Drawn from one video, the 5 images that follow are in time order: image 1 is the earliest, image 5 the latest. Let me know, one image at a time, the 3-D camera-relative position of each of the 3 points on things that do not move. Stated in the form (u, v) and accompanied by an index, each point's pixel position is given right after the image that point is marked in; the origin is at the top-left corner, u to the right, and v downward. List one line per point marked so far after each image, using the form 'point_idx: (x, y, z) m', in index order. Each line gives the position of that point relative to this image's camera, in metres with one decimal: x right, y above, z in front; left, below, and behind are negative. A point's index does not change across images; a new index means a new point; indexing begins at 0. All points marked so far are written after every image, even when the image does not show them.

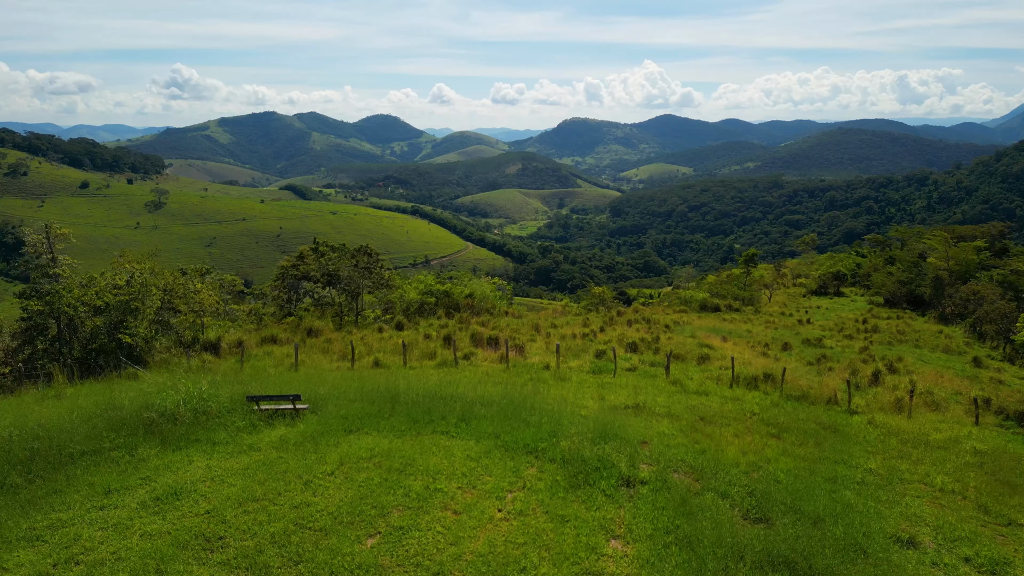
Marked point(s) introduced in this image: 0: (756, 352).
0: (+4.9, -1.3, +12.7) m
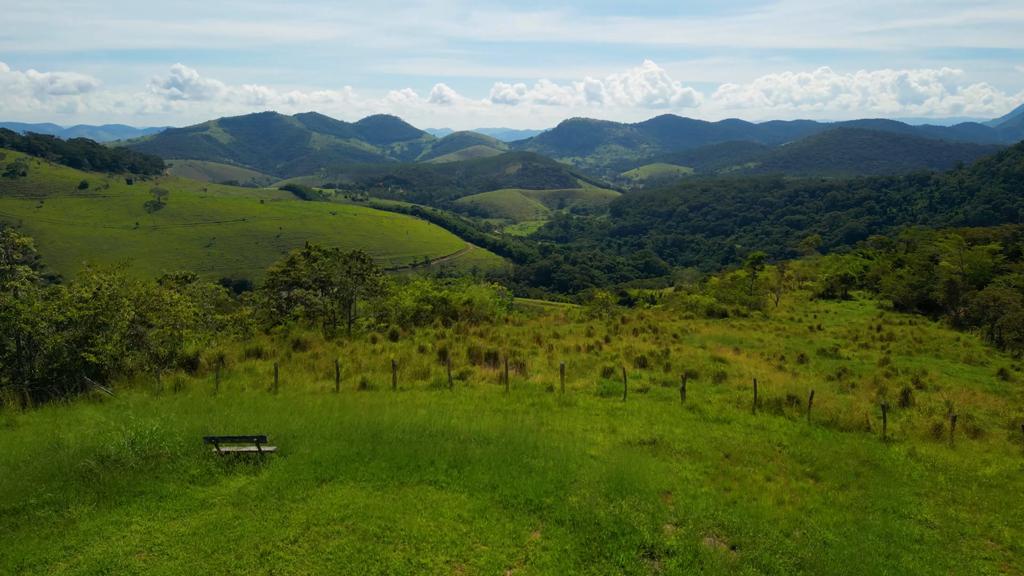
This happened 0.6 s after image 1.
0: (+4.9, -1.5, +11.9) m
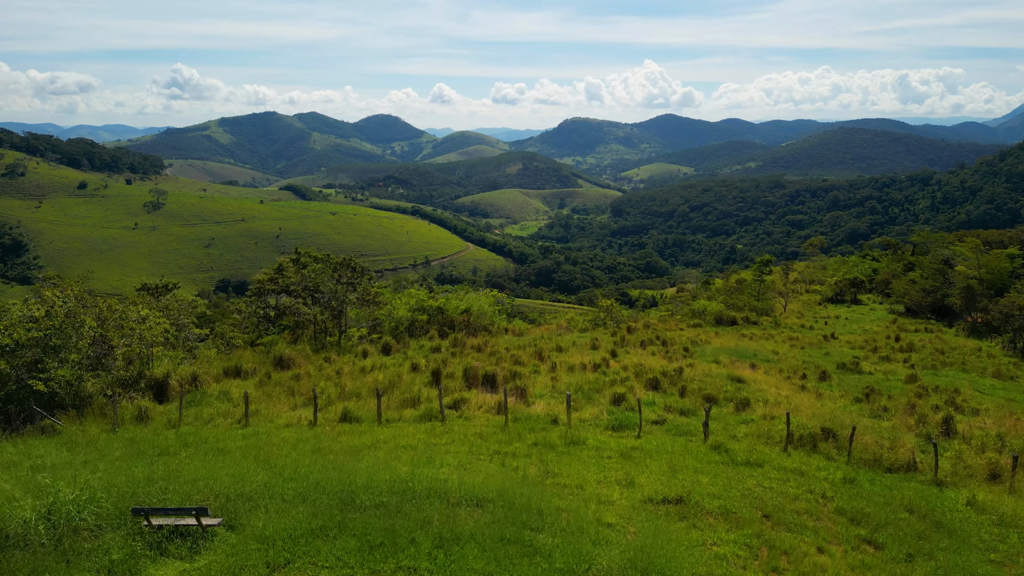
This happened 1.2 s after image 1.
0: (+4.9, -1.7, +11.0) m
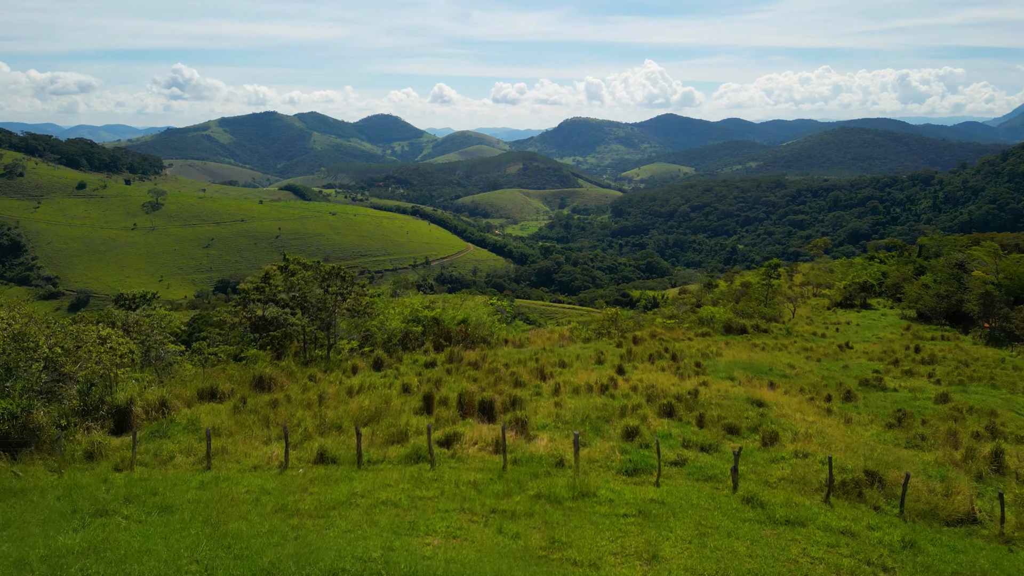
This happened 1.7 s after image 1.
0: (+4.9, -2.0, +10.1) m
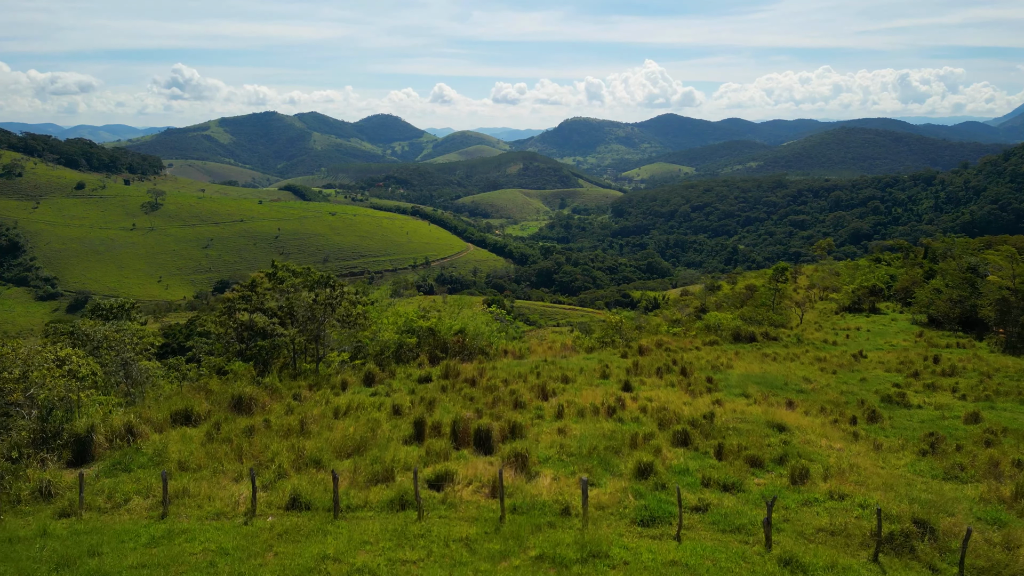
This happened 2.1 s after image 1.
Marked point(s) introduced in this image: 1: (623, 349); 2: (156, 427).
0: (+4.9, -2.2, +9.3) m
1: (+3.0, -1.6, +16.7) m
2: (-5.0, -1.9, +8.8) m
